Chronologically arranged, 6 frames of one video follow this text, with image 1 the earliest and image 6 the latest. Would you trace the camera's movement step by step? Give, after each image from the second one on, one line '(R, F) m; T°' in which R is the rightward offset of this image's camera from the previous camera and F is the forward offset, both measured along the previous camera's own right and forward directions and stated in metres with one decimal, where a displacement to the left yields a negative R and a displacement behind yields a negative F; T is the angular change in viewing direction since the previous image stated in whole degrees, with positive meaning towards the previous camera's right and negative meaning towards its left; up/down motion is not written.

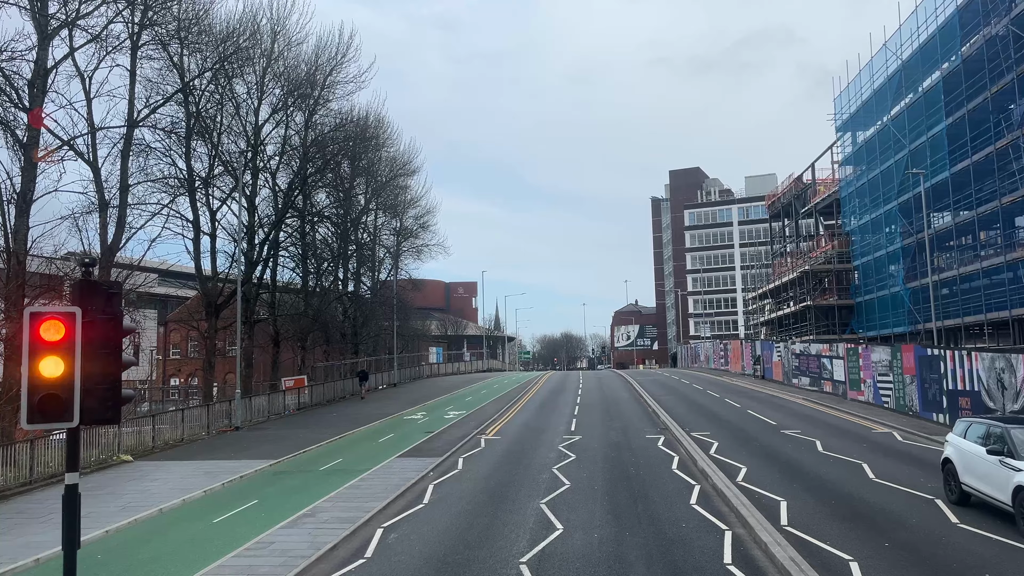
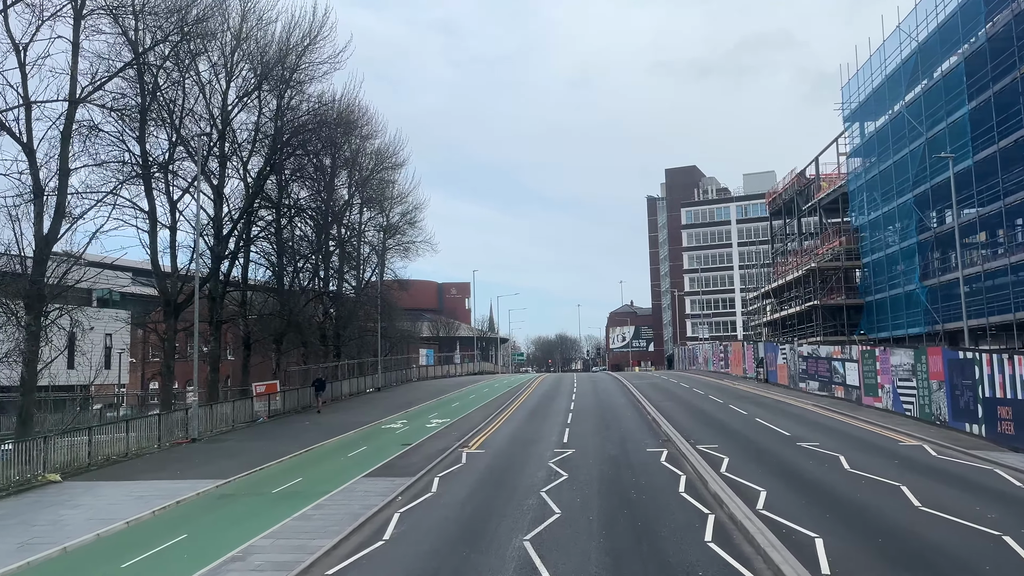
(+0.3, +2.5) m; 0°
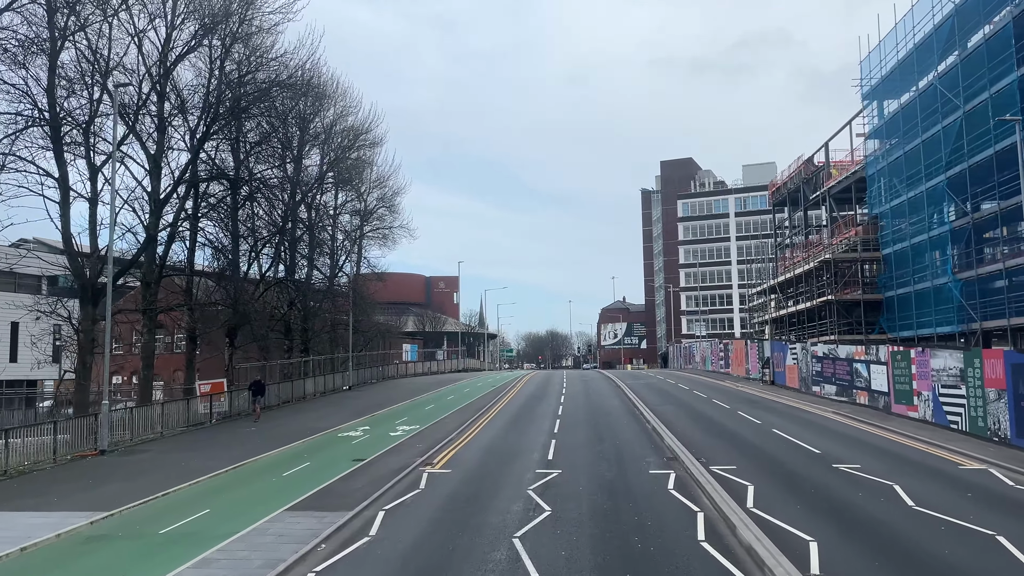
(+0.4, +4.0) m; +1°
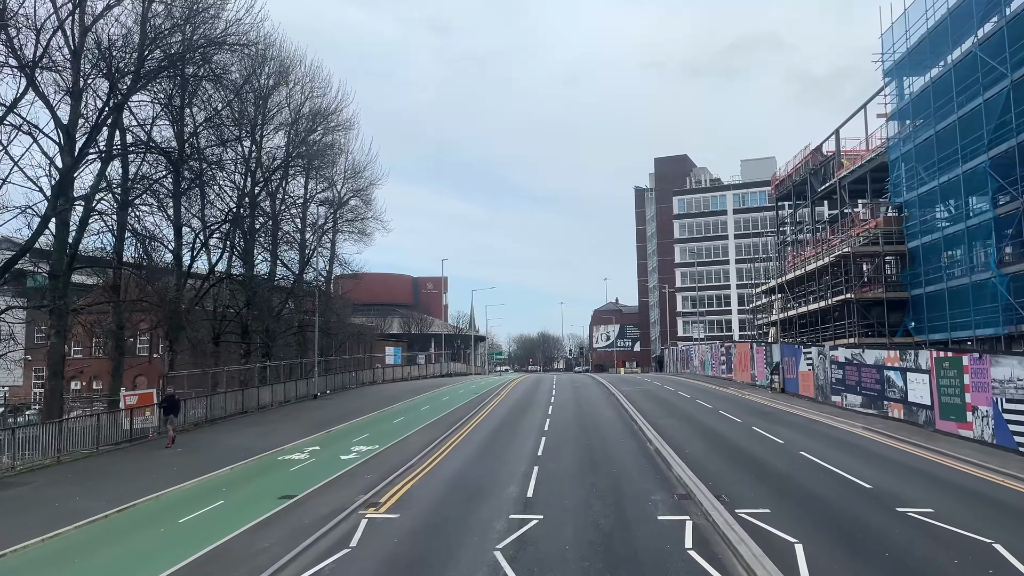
(+0.5, +4.1) m; +1°
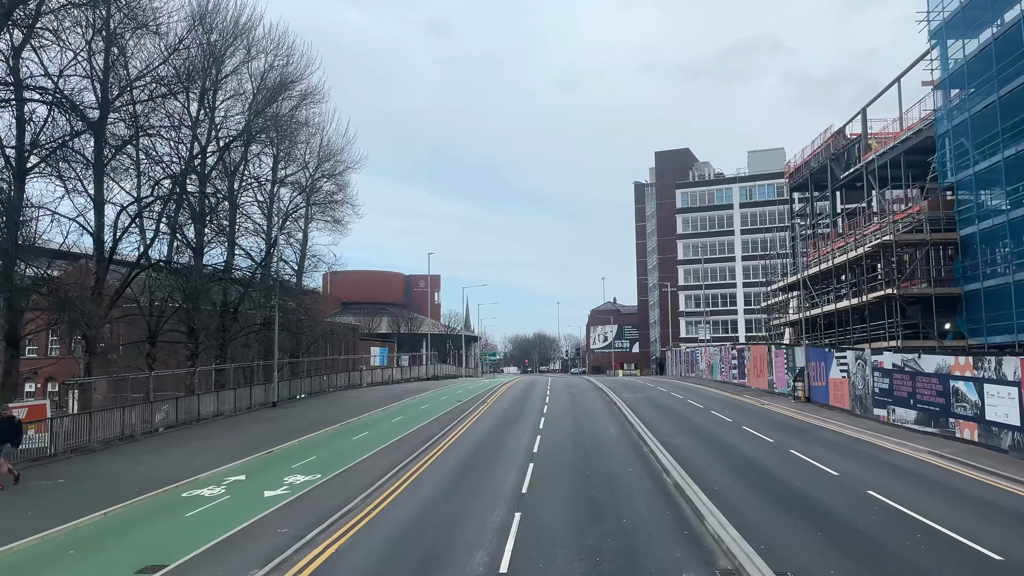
(+0.4, +4.8) m; 0°
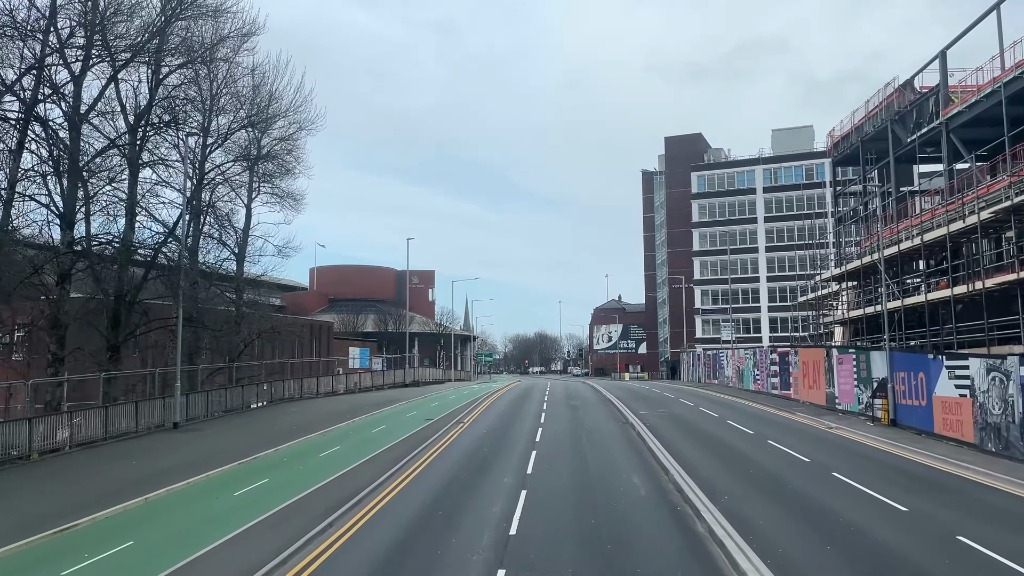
(+0.7, +8.7) m; 0°
